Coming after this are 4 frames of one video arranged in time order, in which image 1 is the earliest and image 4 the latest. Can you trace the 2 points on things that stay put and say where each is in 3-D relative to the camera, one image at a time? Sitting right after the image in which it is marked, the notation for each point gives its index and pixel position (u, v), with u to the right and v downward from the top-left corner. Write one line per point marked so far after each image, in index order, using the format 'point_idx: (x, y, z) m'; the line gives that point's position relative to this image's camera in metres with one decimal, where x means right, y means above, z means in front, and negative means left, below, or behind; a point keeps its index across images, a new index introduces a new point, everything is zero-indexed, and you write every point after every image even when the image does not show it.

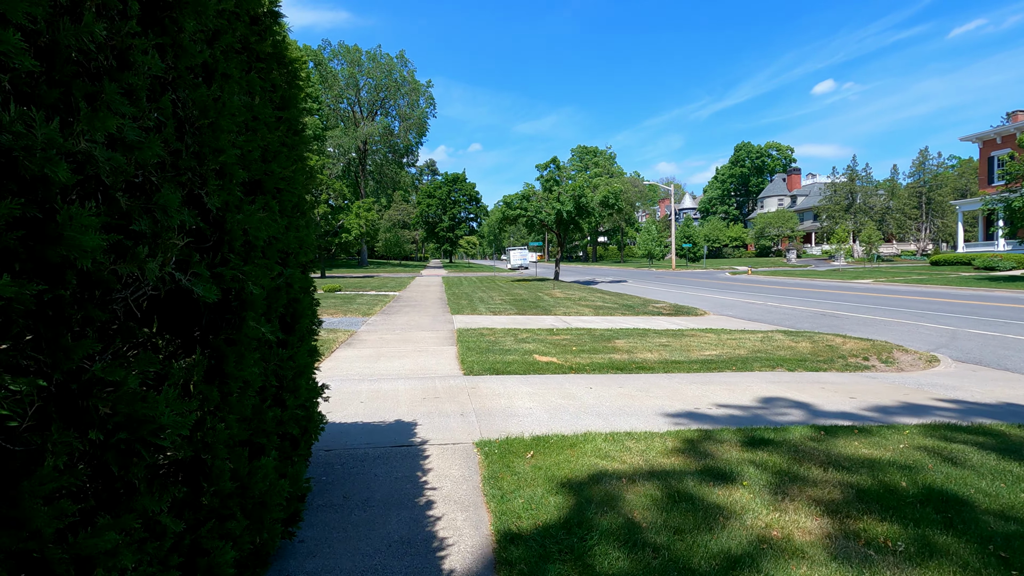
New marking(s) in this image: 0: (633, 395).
0: (+1.5, -1.3, +6.5) m
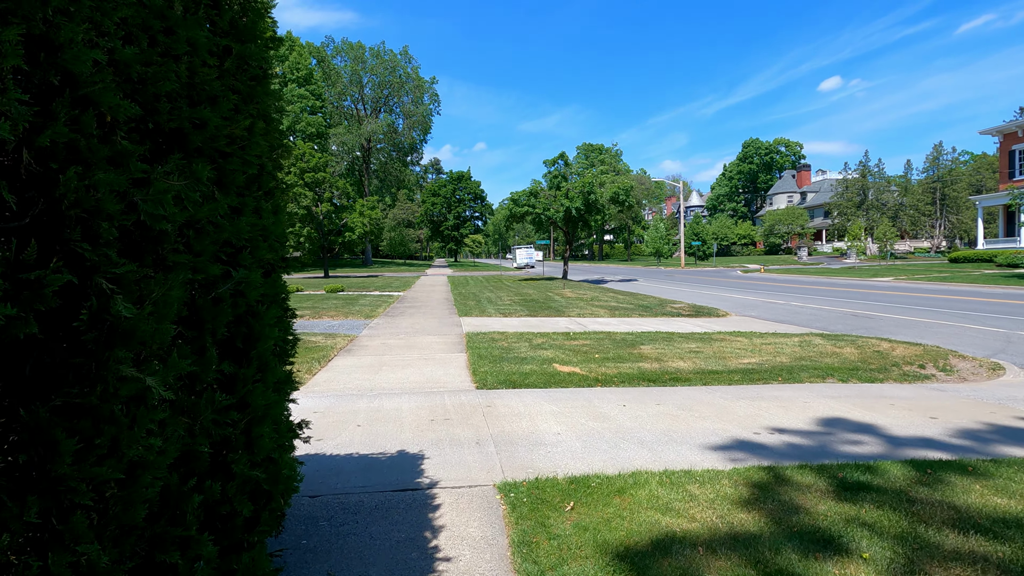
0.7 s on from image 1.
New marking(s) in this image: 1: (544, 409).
0: (+1.7, -1.3, +5.6) m
1: (+0.3, -1.3, +5.8) m
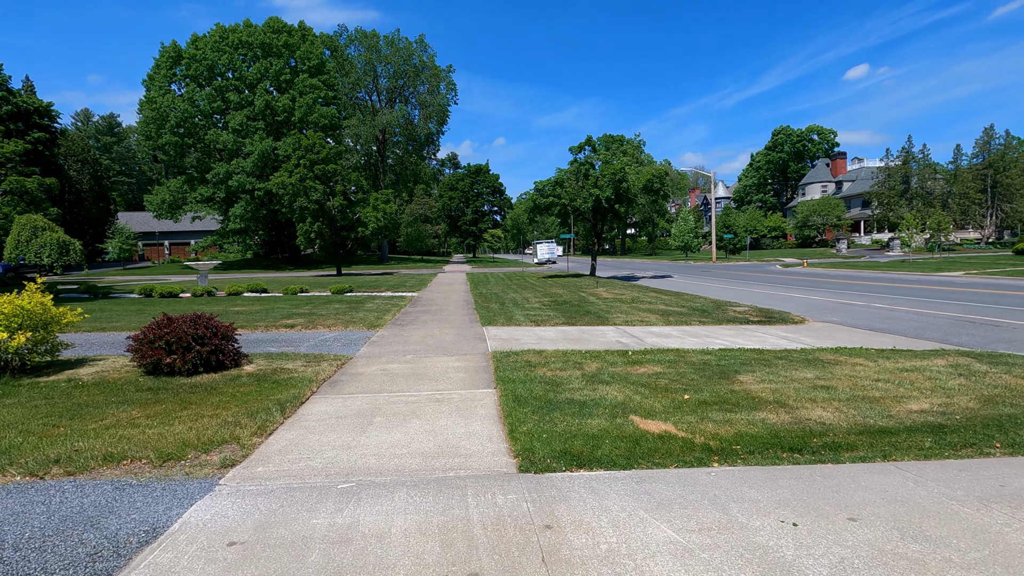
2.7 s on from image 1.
0: (+2.2, -1.5, +2.9) m
1: (+0.8, -1.5, +3.1) m
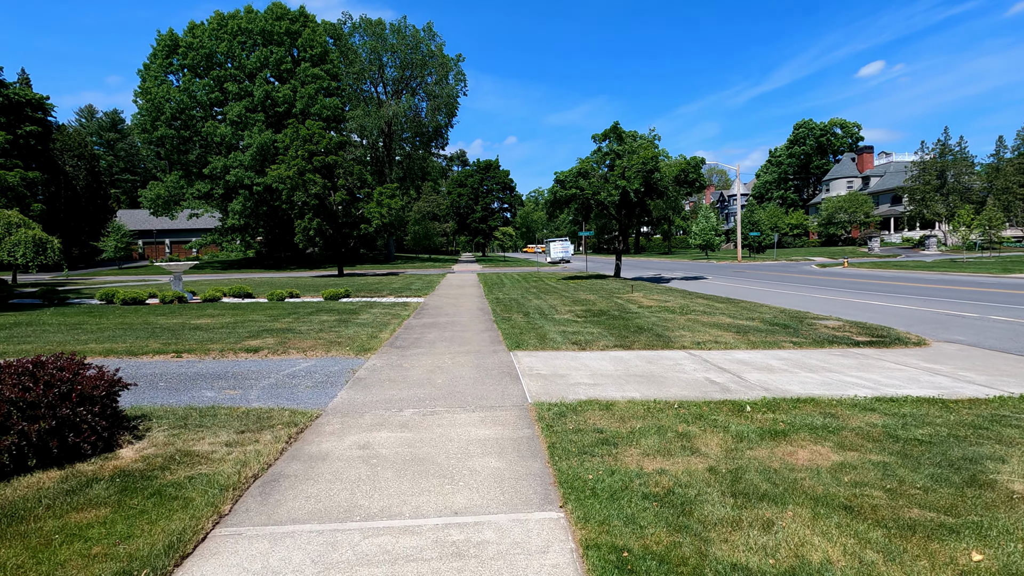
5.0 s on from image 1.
0: (+2.7, -1.7, -0.3) m
1: (+1.3, -1.7, 0.0) m
